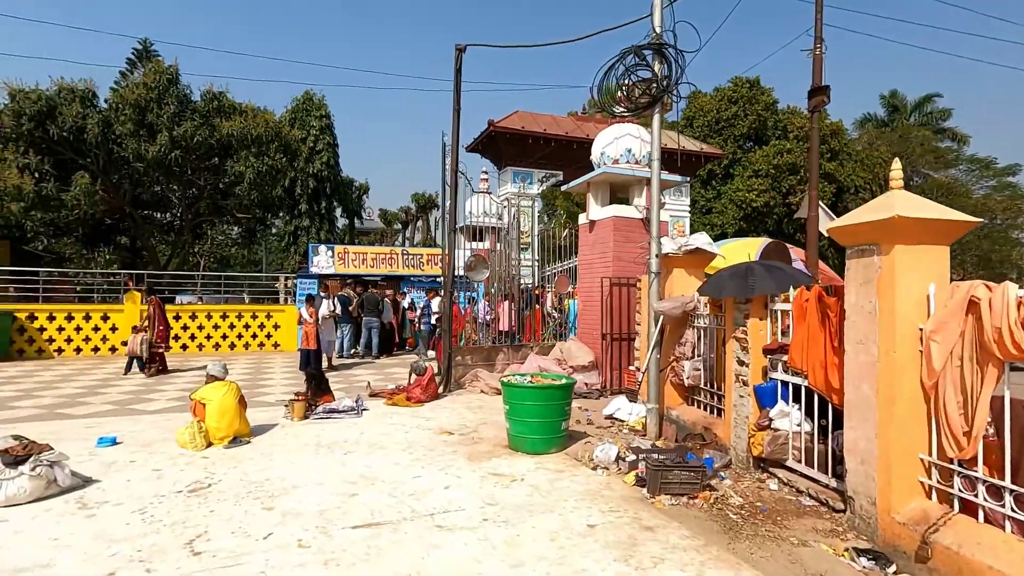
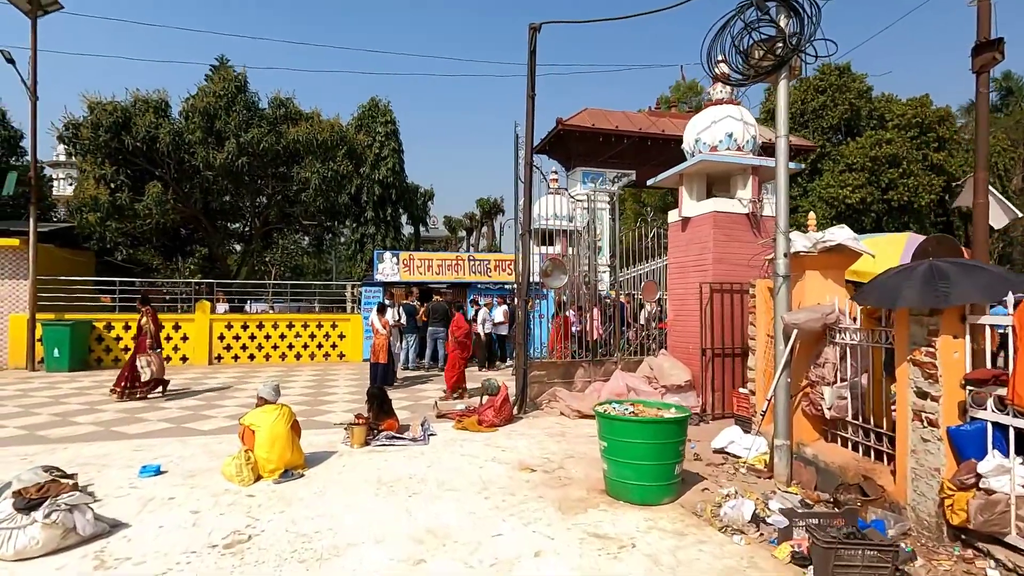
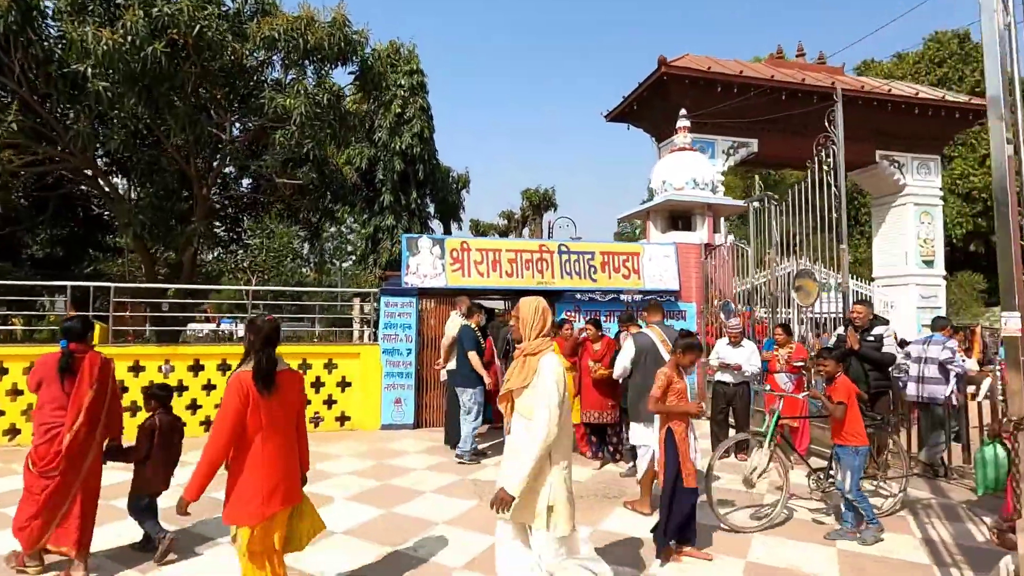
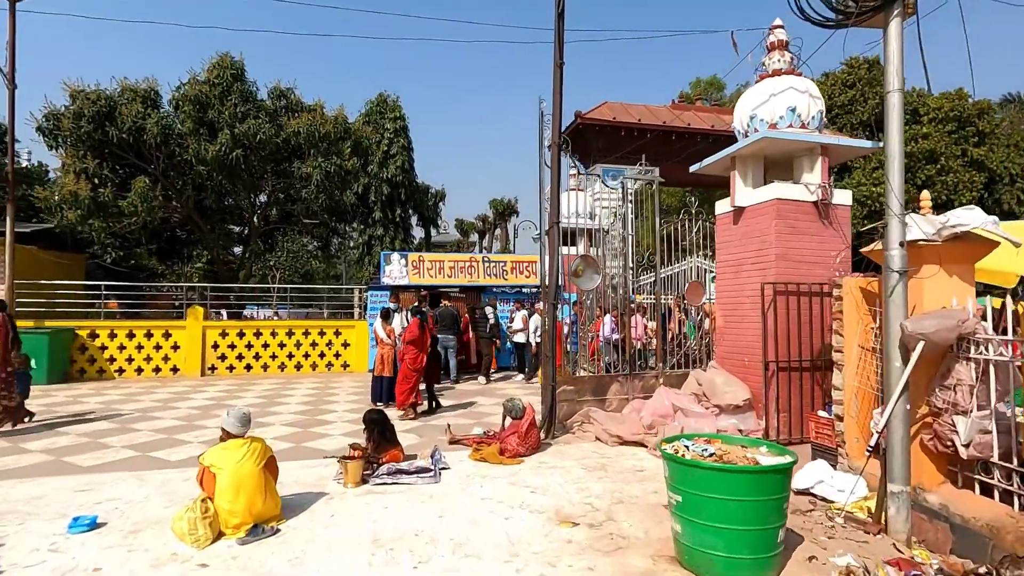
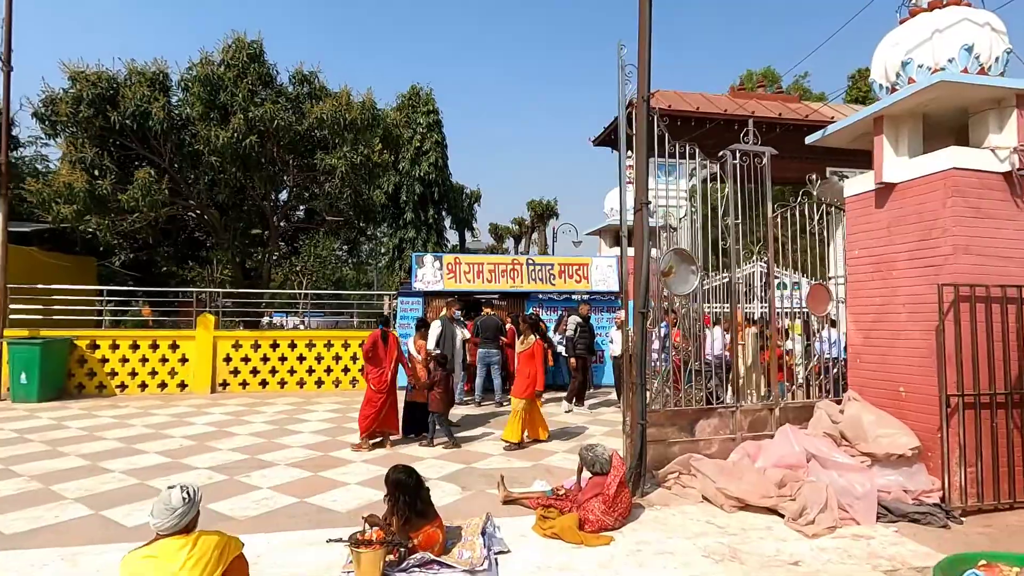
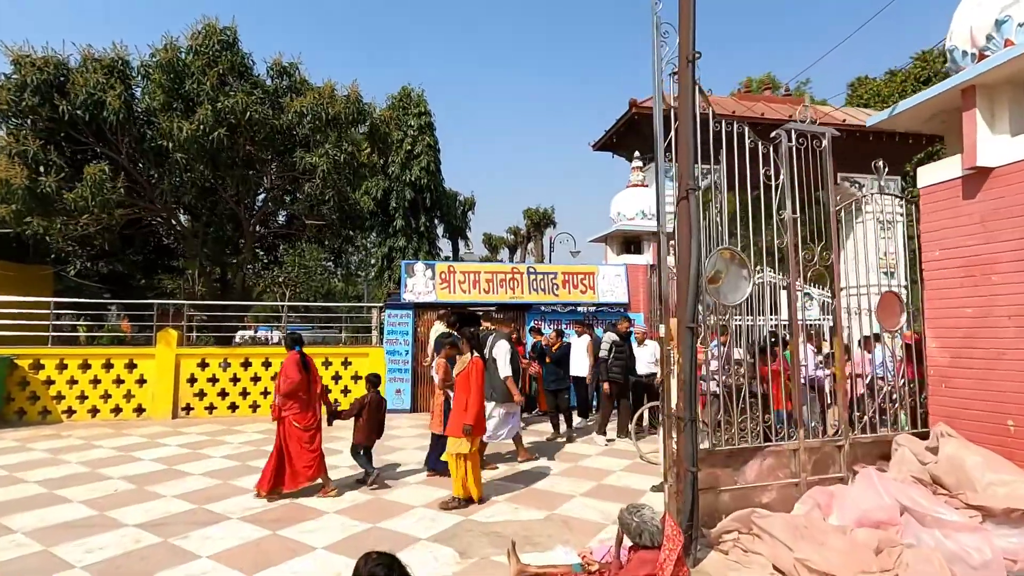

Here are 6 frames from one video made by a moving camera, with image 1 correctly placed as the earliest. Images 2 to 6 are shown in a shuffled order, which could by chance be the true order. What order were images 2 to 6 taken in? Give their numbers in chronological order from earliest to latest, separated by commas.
2, 4, 5, 6, 3
